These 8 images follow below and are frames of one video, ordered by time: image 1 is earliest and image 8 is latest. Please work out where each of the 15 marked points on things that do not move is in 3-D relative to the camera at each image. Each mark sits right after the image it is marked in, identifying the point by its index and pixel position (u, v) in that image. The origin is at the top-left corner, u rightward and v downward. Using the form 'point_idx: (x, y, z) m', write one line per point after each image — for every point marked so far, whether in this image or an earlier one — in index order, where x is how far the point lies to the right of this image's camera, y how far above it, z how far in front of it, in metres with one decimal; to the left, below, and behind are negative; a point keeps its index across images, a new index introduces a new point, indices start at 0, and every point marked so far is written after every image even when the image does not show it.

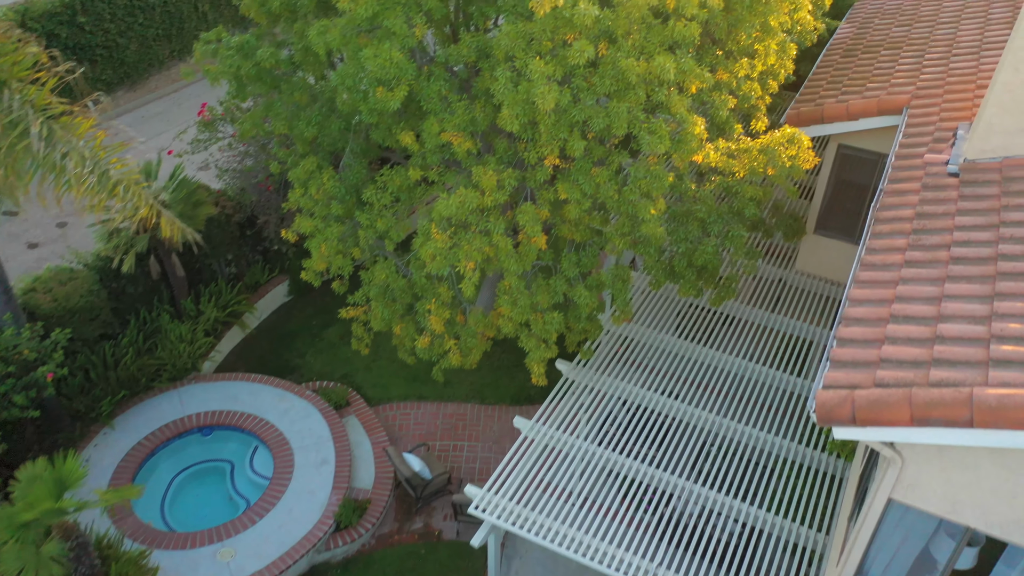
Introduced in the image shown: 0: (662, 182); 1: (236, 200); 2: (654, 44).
0: (+1.7, +1.3, +9.7) m
1: (-5.5, +1.7, +16.4) m
2: (+1.6, +2.8, +9.4) m
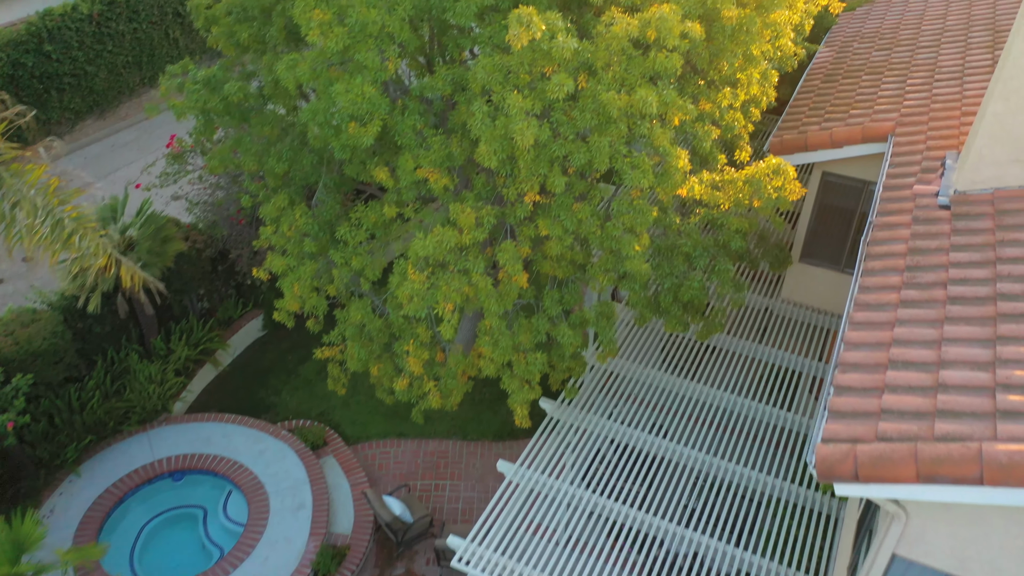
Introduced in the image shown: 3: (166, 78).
0: (+1.5, +0.8, +9.3) m
1: (-5.9, +1.0, +15.9) m
2: (+1.4, +2.3, +9.1) m
3: (-4.9, +3.0, +11.8) m
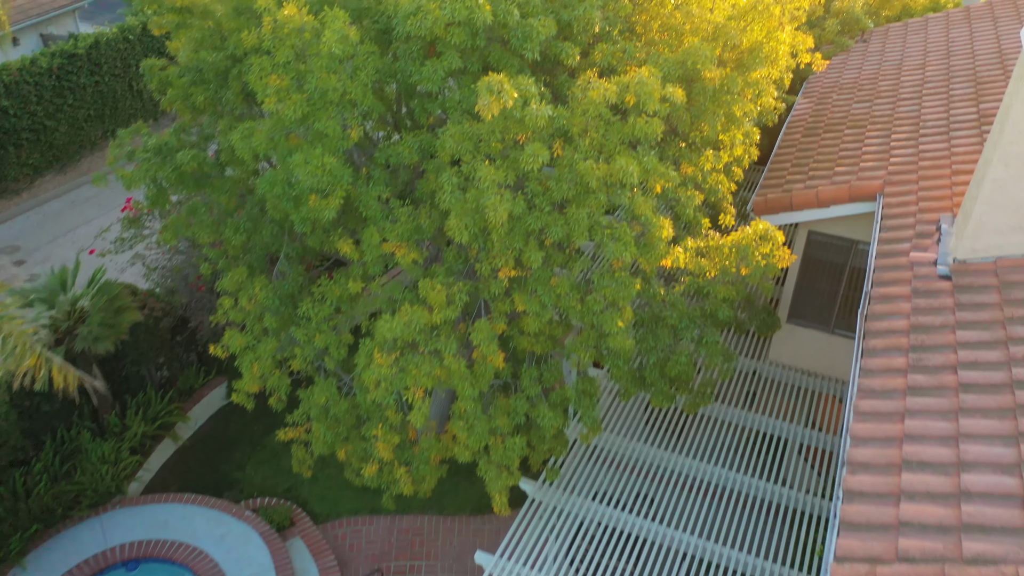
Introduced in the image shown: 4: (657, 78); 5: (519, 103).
0: (+1.2, 0.0, +8.7) m
1: (-6.3, -0.3, +15.1) m
2: (+1.1, +1.5, +8.5) m
3: (-5.3, +1.9, +11.1) m
4: (+1.5, +2.2, +8.8) m
5: (+0.1, +1.8, +8.2) m
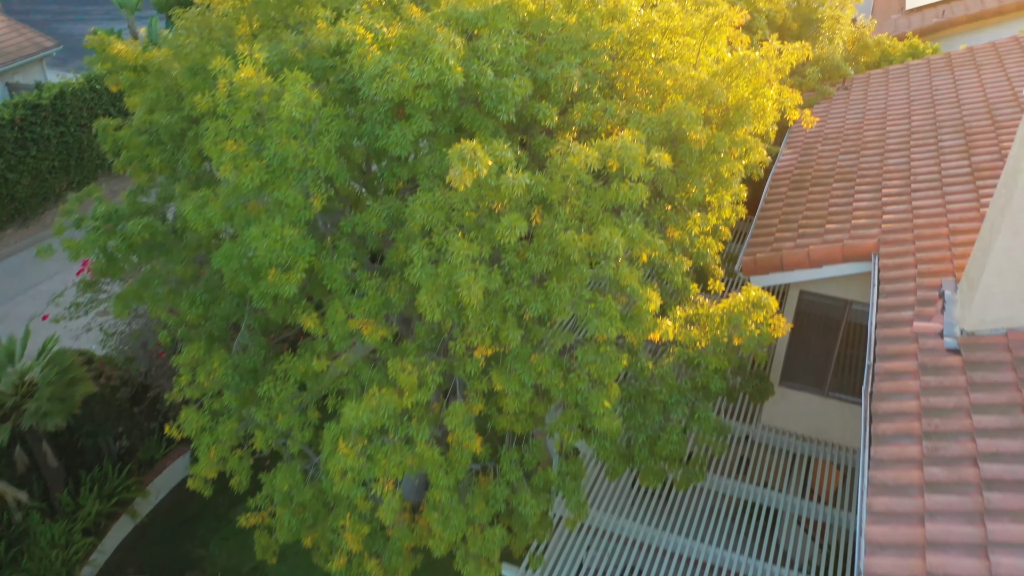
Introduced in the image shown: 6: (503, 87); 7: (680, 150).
0: (+1.0, -0.8, +8.1) m
1: (-6.7, -1.4, +14.2) m
2: (+0.8, +0.8, +8.0) m
3: (-5.6, +1.0, +10.4) m
4: (+1.3, +1.5, +8.2) m
5: (-0.2, +1.1, +7.6) m
6: (-0.1, +2.0, +8.3) m
7: (+1.8, +1.5, +8.9) m
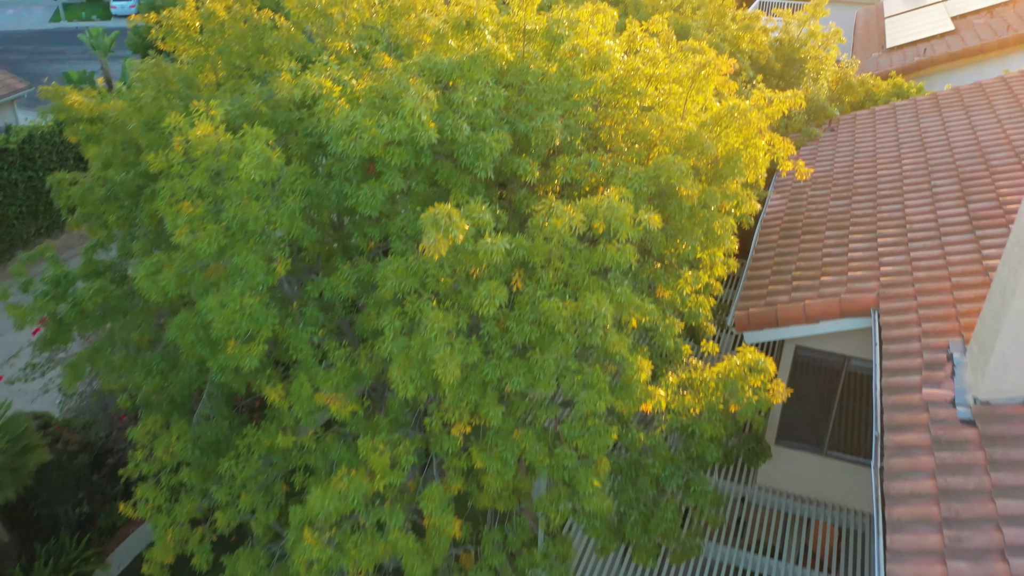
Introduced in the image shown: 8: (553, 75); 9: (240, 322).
0: (+0.8, -1.4, +7.5) m
1: (-7.0, -2.3, +13.4) m
2: (+0.6, +0.1, +7.4) m
3: (-5.9, +0.2, +9.7) m
4: (+1.1, +0.8, +7.7) m
5: (-0.4, +0.5, +7.1) m
6: (-0.3, +1.4, +7.8) m
7: (+1.6, +0.8, +8.4) m
8: (+0.4, +2.3, +8.8) m
9: (-2.4, -0.3, +7.4) m
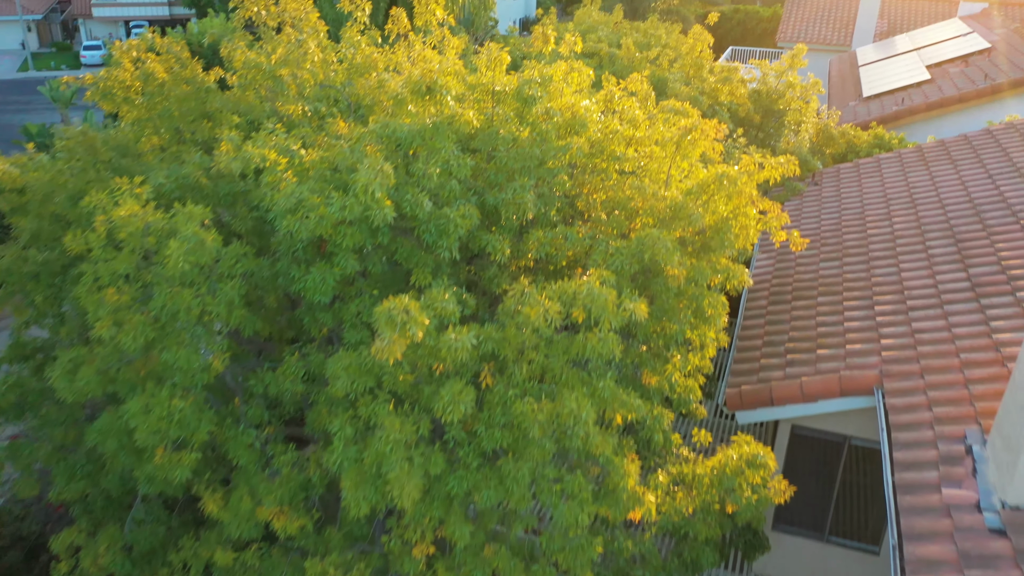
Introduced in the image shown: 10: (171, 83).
0: (+0.6, -2.1, +6.6) m
1: (-7.3, -3.5, +12.2) m
2: (+0.4, -0.6, +6.5) m
3: (-6.2, -0.8, +8.7) m
4: (+0.8, +0.1, +6.9) m
5: (-0.6, -0.3, +6.2) m
6: (-0.6, +0.6, +6.9) m
7: (+1.3, 0.0, +7.6) m
8: (+0.1, +1.4, +8.1) m
9: (-2.7, -1.1, +6.4) m
10: (-3.6, +2.2, +8.8) m
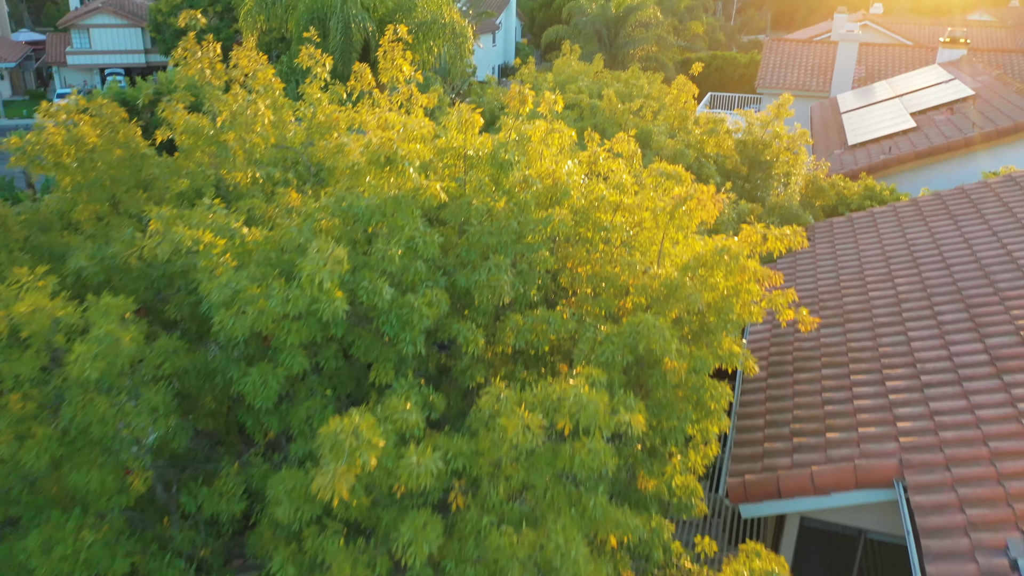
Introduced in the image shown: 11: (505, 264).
0: (+0.5, -2.8, +5.5) m
1: (-7.6, -4.5, +10.9) m
2: (+0.2, -1.3, +5.6) m
3: (-6.4, -1.6, +7.5) m
4: (+0.6, -0.6, +6.0) m
5: (-0.8, -1.0, +5.2) m
6: (-0.8, -0.2, +6.0) m
7: (+1.1, -0.7, +6.6) m
8: (-0.1, +0.7, +7.2) m
9: (-2.8, -1.8, +5.4) m
10: (-3.9, +1.3, +7.8) m
11: (-0.1, +0.2, +6.7) m
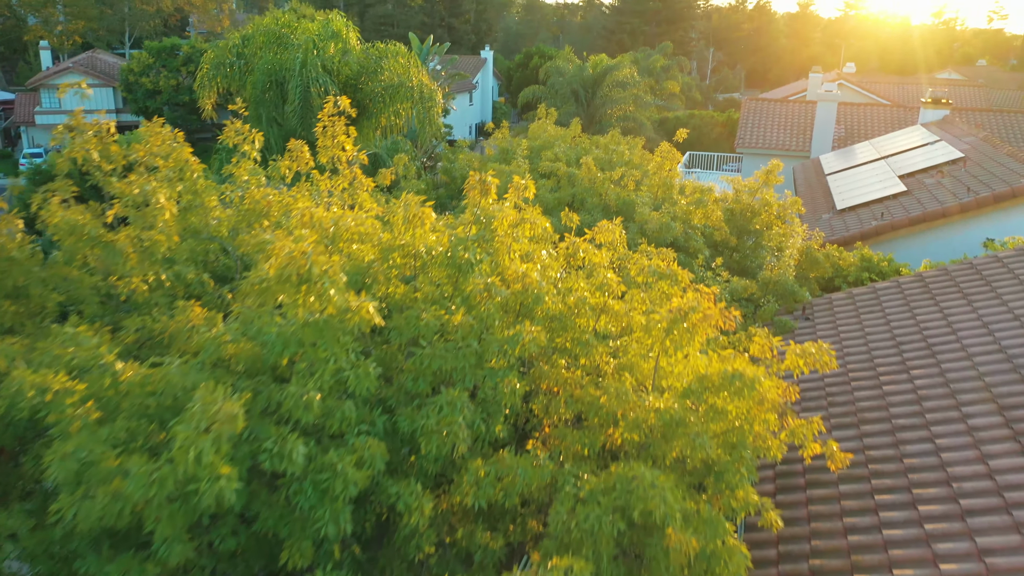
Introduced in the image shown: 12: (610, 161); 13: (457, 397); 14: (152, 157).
0: (+0.2, -3.7, +3.9) m
1: (-7.9, -5.8, +9.0) m
2: (0.0, -2.1, +4.0) m
3: (-6.7, -2.6, +5.8) m
4: (+0.4, -1.5, +4.5) m
5: (-1.0, -1.8, +3.7) m
6: (-1.0, -1.0, +4.5) m
7: (+0.9, -1.6, +5.2) m
8: (-0.4, -0.3, +5.7) m
9: (-3.0, -2.6, +3.7) m
10: (-4.2, +0.3, +6.4) m
11: (-0.3, -0.7, +5.2) m
12: (+2.1, +2.7, +17.7) m
13: (-0.4, -0.7, +5.2) m
14: (-3.1, +1.1, +7.2) m
